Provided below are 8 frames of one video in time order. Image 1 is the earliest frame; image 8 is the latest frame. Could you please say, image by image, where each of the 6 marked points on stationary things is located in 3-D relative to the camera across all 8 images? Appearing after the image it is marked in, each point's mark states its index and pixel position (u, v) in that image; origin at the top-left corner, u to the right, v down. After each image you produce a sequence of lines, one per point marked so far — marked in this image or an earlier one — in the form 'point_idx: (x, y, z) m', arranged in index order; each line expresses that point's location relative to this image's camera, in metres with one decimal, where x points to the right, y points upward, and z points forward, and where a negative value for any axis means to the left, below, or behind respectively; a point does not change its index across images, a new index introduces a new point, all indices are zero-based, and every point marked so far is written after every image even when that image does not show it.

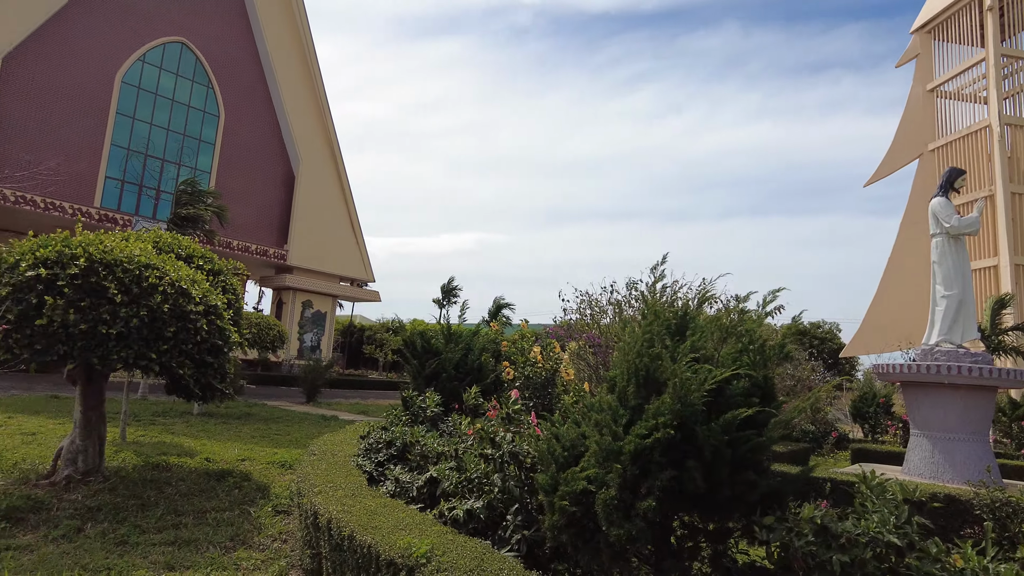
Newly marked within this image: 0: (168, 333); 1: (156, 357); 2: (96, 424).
0: (-3.0, -0.4, +5.2) m
1: (-3.0, -0.6, +5.2) m
2: (-4.1, -1.3, +5.8) m
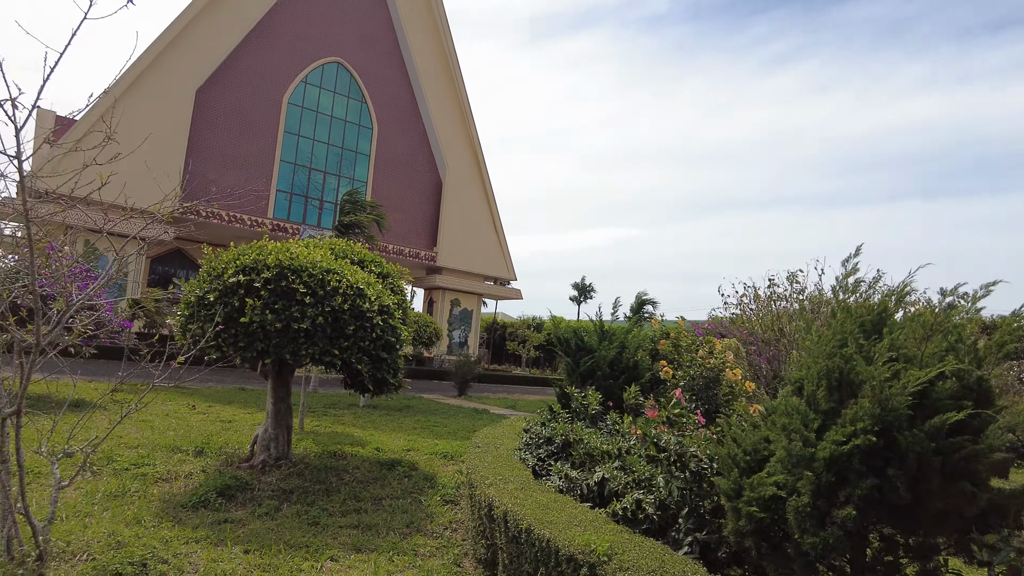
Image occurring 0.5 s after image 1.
0: (-1.5, -0.4, +5.7) m
1: (-1.6, -0.6, +5.6) m
2: (-2.5, -1.4, +6.5) m
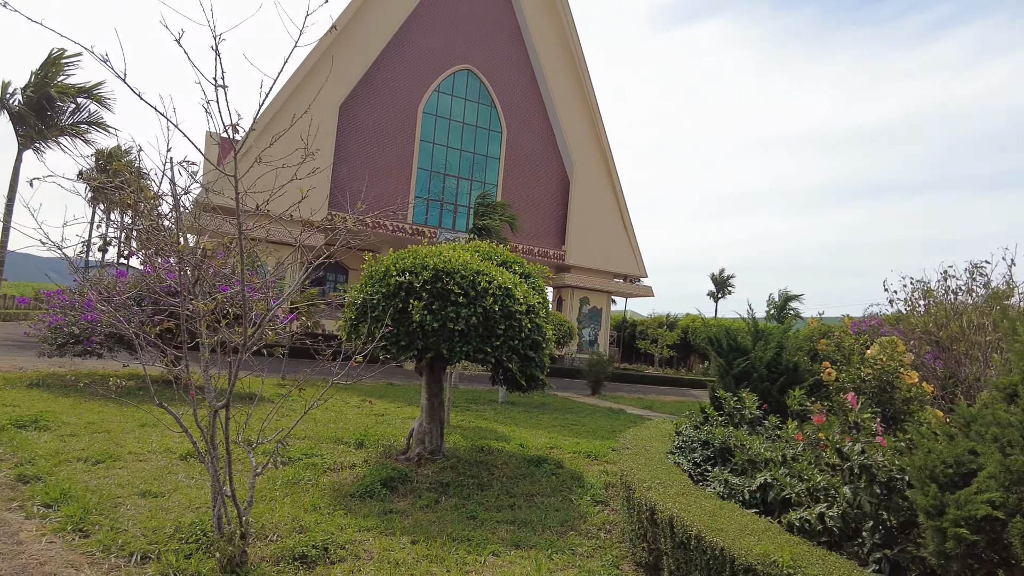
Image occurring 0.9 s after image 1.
0: (-0.1, -0.4, +5.8) m
1: (-0.2, -0.6, +5.8) m
2: (-0.9, -1.4, +6.8) m
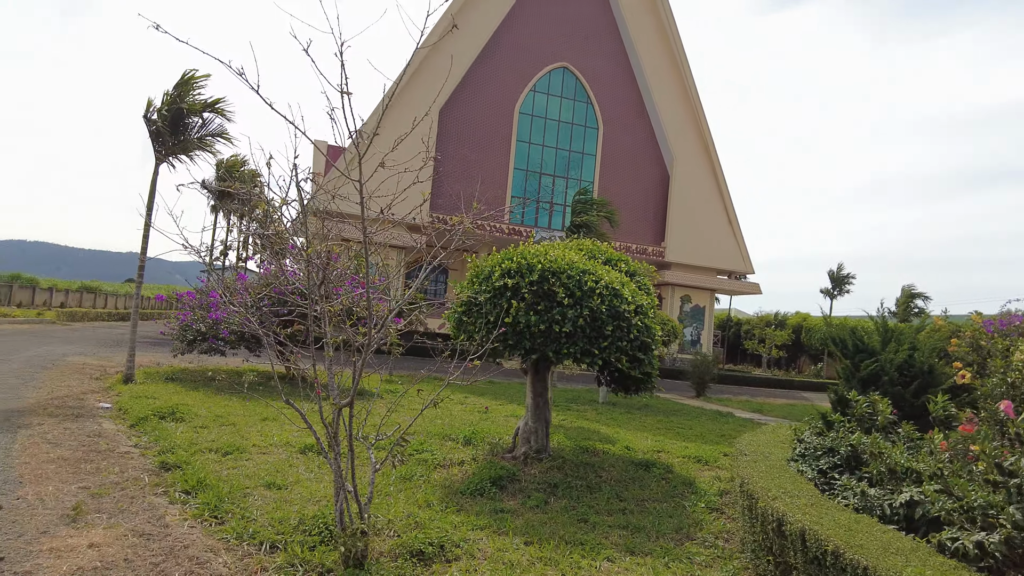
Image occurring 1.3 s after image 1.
0: (+0.9, -0.4, +5.6) m
1: (+0.8, -0.6, +5.6) m
2: (+0.3, -1.4, +6.7) m
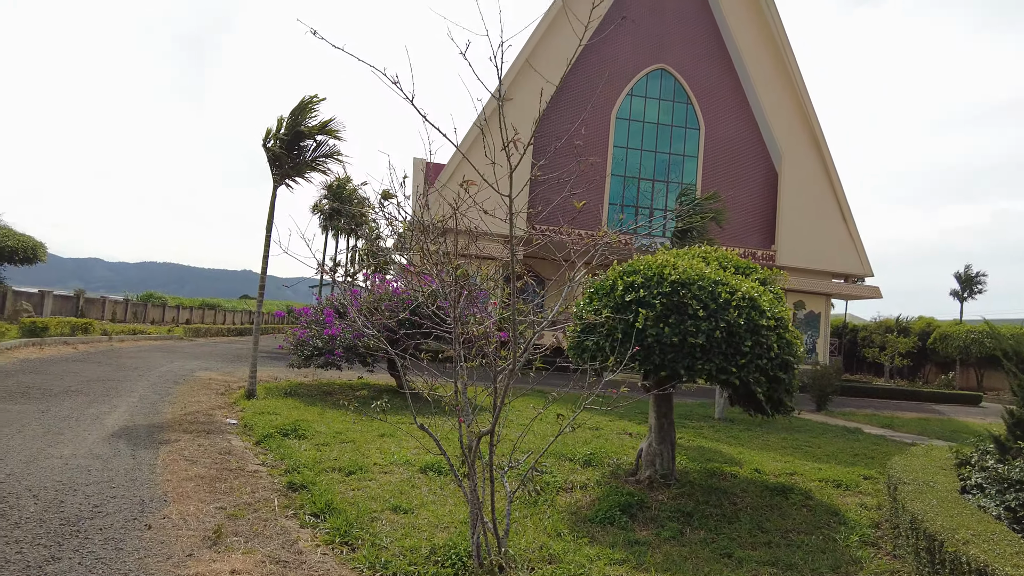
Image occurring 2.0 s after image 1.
0: (+2.0, -0.5, +5.1) m
1: (+1.9, -0.7, +5.1) m
2: (+1.6, -1.5, +6.3) m
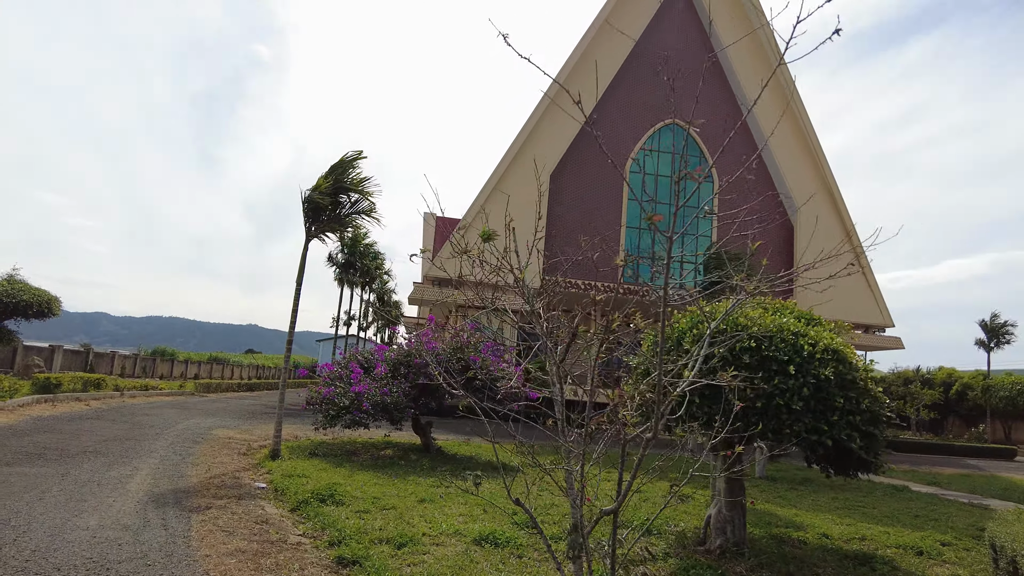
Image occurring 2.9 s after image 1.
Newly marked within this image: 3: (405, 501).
0: (+2.5, -0.9, +4.7) m
1: (+2.4, -1.1, +4.7) m
2: (+2.1, -2.0, +5.8) m
3: (-1.2, -2.3, +6.7) m
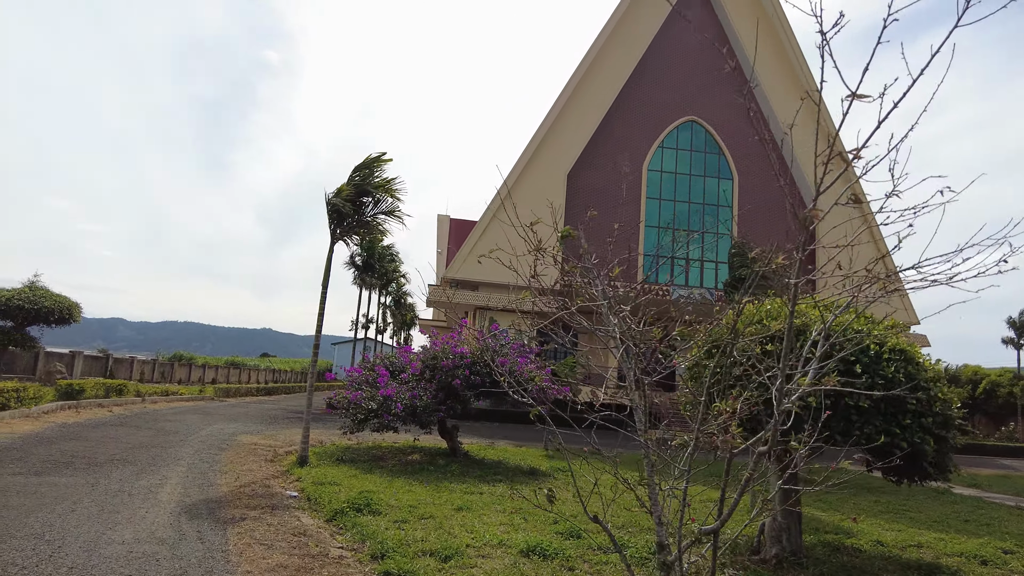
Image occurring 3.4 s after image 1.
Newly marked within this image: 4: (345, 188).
0: (+2.9, -0.8, +4.4) m
1: (+2.8, -1.0, +4.4) m
2: (+2.5, -1.9, +5.5) m
3: (-0.7, -2.4, +6.5) m
4: (-2.6, +1.6, +9.7) m
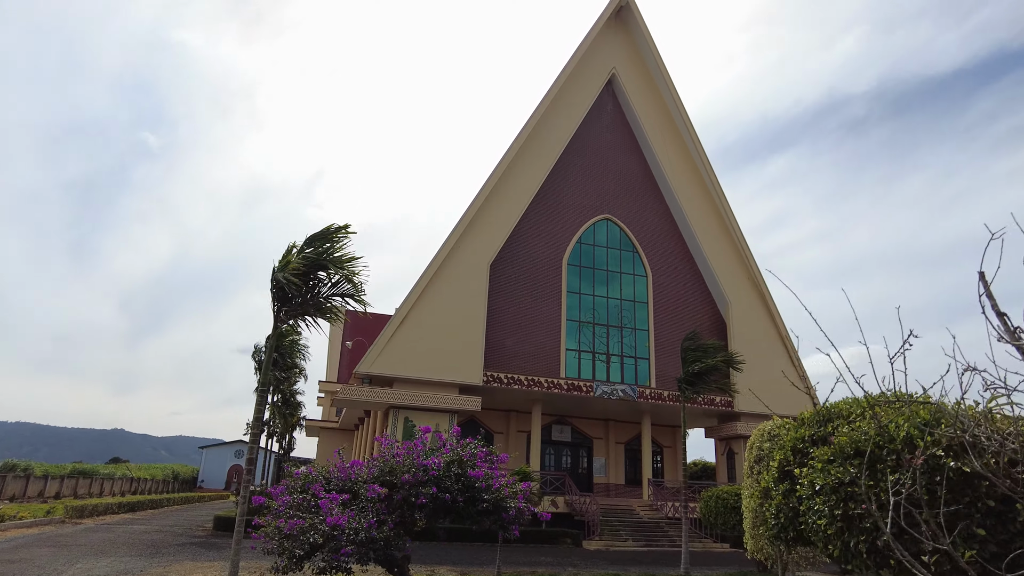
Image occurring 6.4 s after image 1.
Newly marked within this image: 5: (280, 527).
0: (+3.5, -1.4, +3.6) m
1: (+3.5, -1.6, +3.5) m
2: (+3.0, -2.7, +4.4) m
3: (-0.4, -3.1, +4.7) m
4: (-2.8, +0.3, +8.1) m
5: (-3.3, -3.3, +8.5) m
